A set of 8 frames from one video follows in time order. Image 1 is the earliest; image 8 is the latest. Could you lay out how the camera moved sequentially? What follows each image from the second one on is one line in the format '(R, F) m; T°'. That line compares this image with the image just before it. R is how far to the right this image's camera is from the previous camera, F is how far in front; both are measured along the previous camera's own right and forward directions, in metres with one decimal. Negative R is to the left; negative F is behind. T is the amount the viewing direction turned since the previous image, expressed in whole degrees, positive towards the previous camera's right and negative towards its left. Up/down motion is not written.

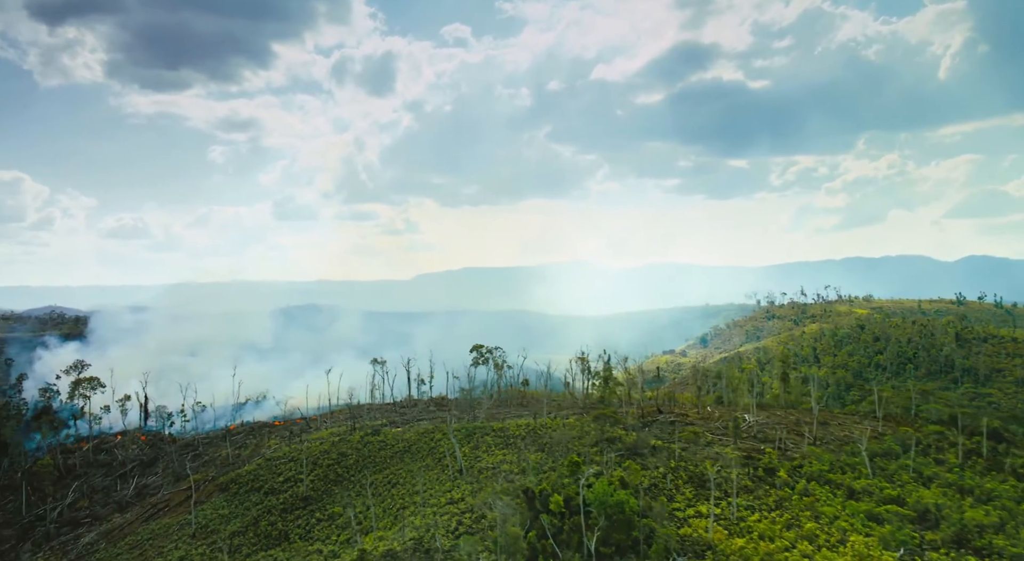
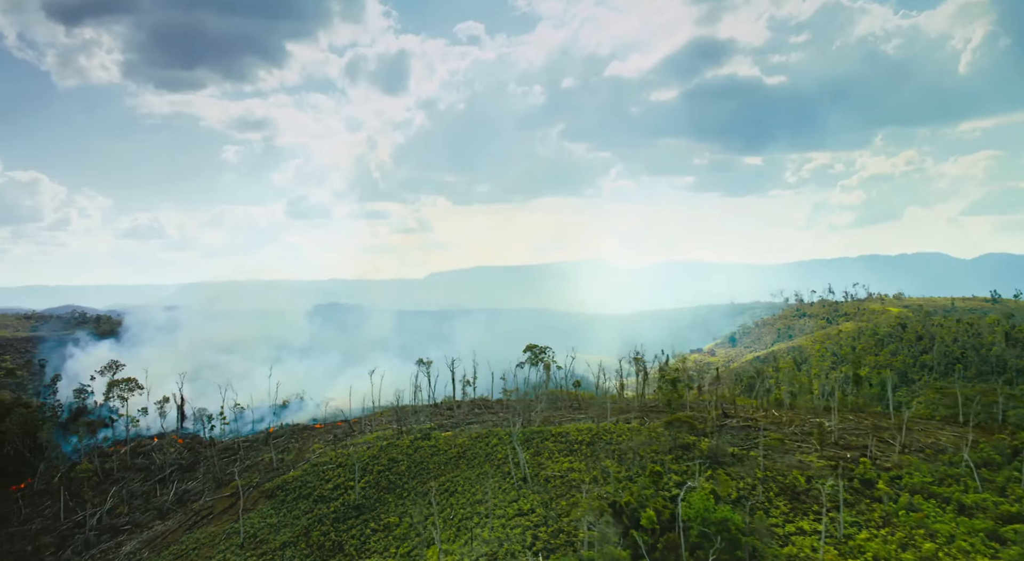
(-4.8, +3.6) m; -1°
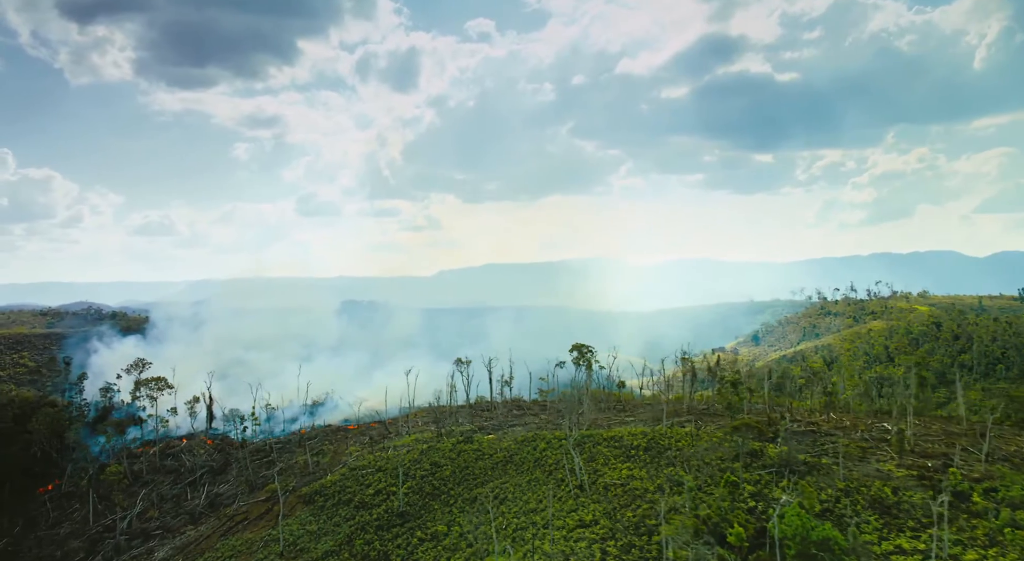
(-4.0, +3.3) m; -1°
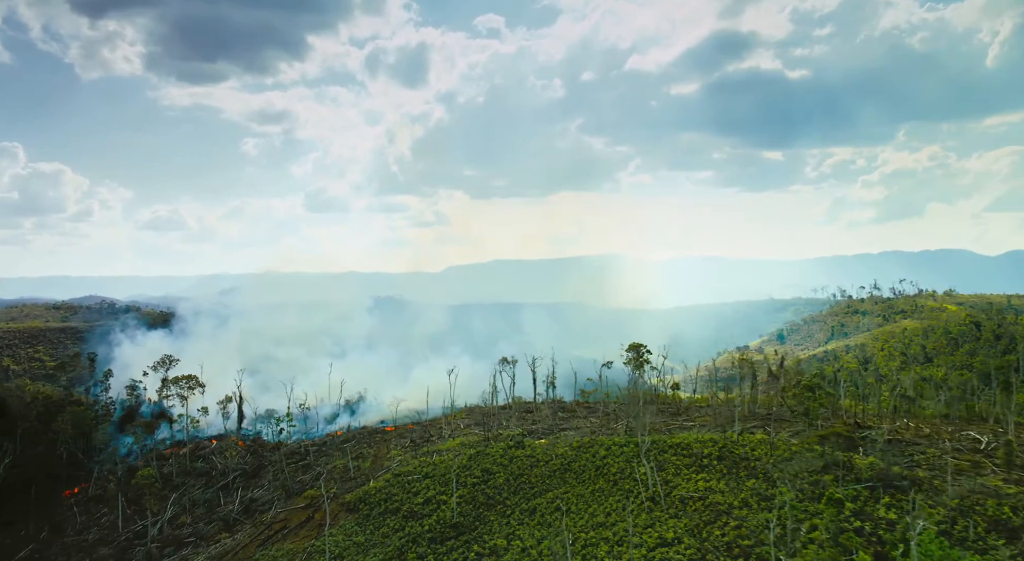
(-4.8, +4.2) m; -1°
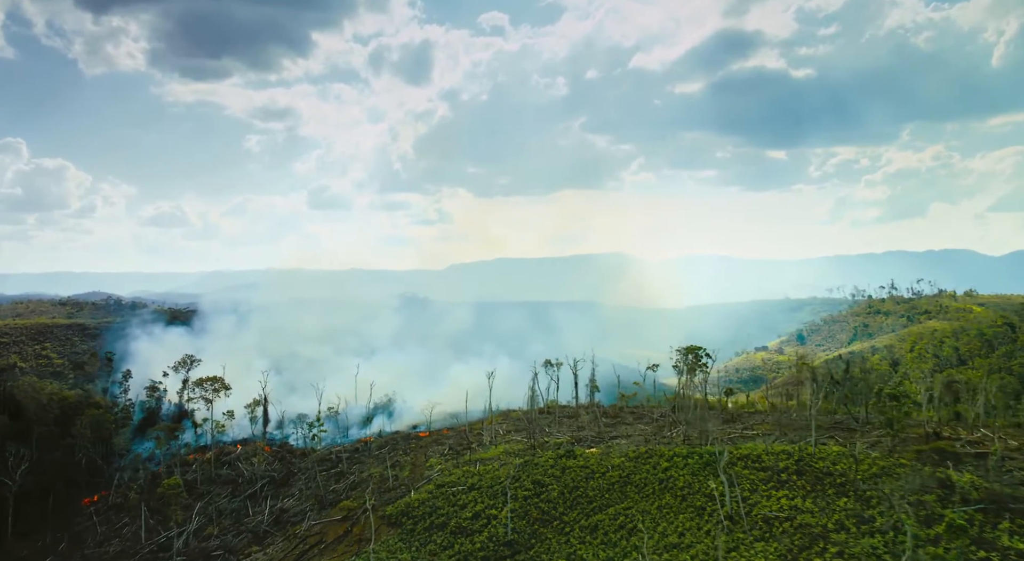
(-4.6, +4.3) m; 0°
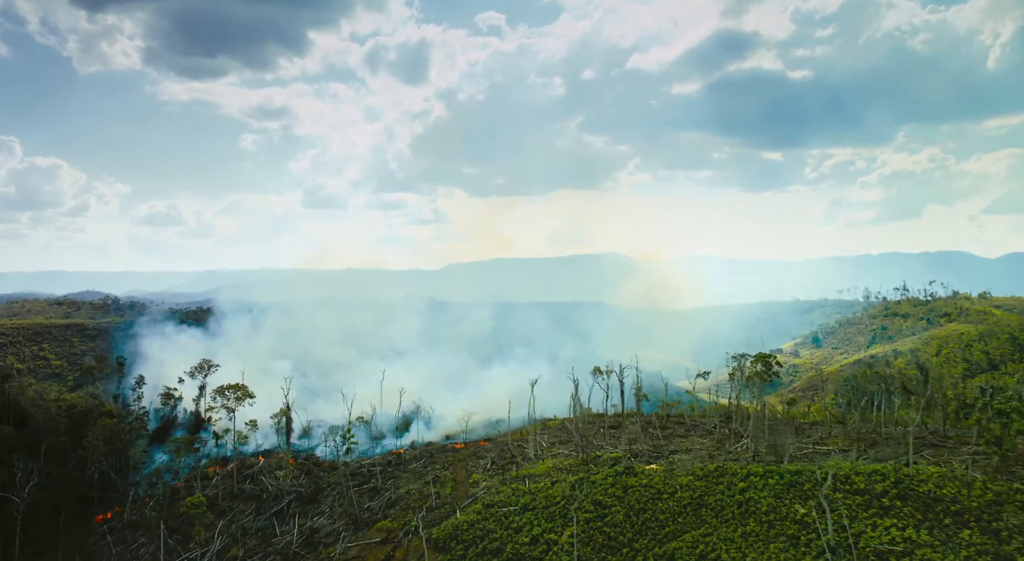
(-5.1, +5.1) m; 0°
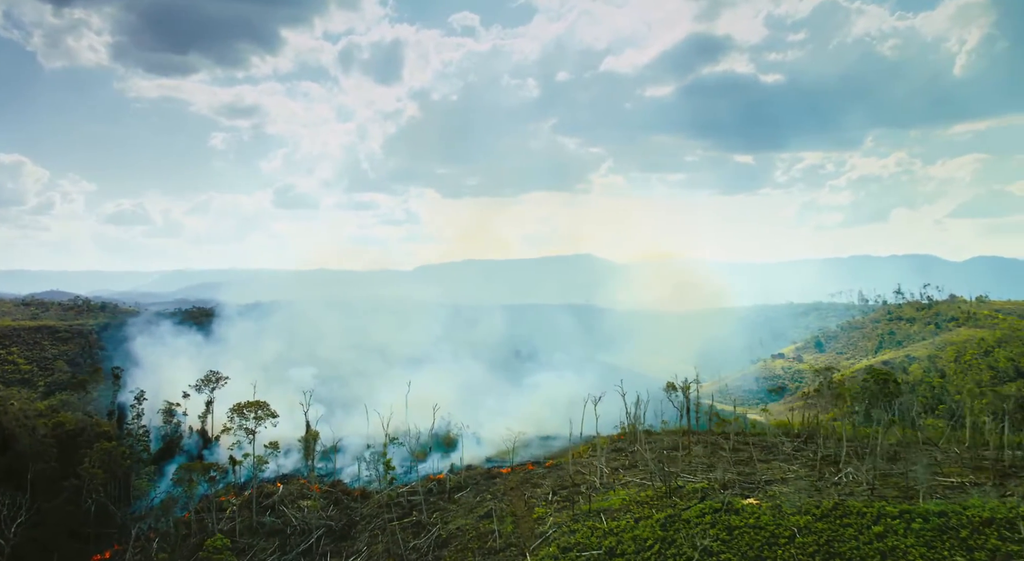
(-7.9, +8.4) m; +2°
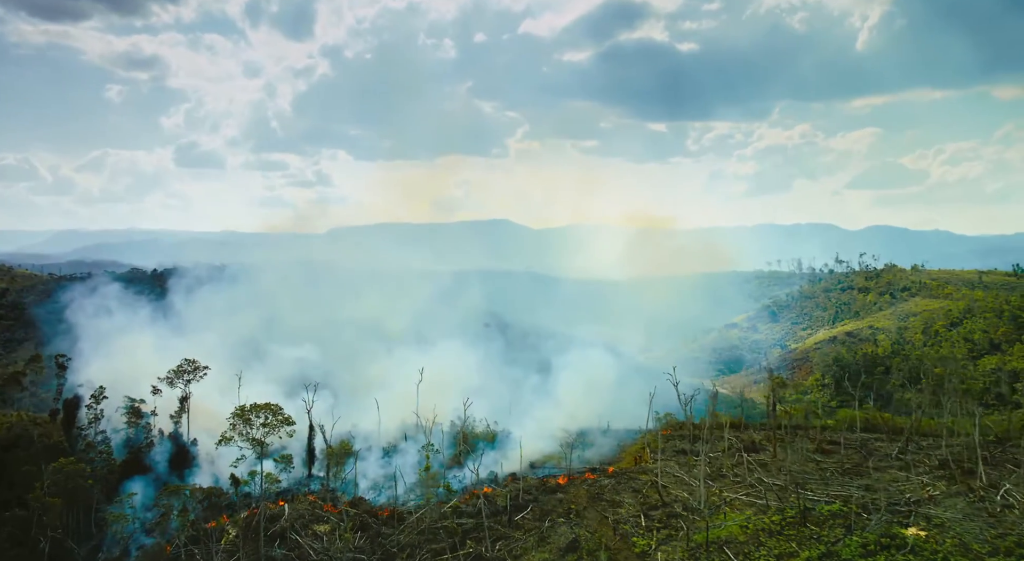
(-12.0, +13.3) m; +7°
